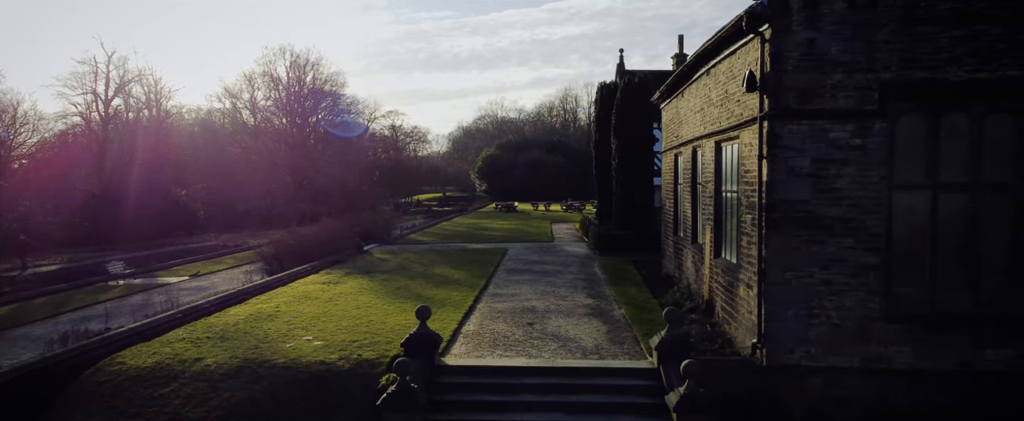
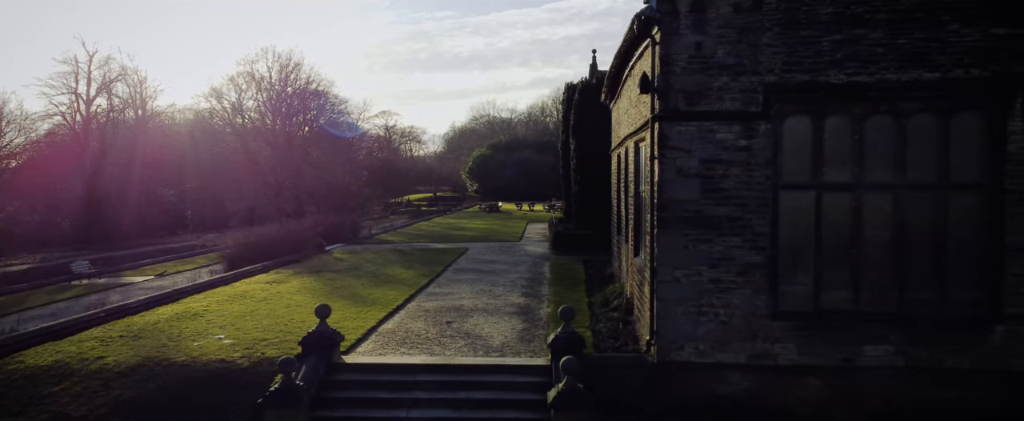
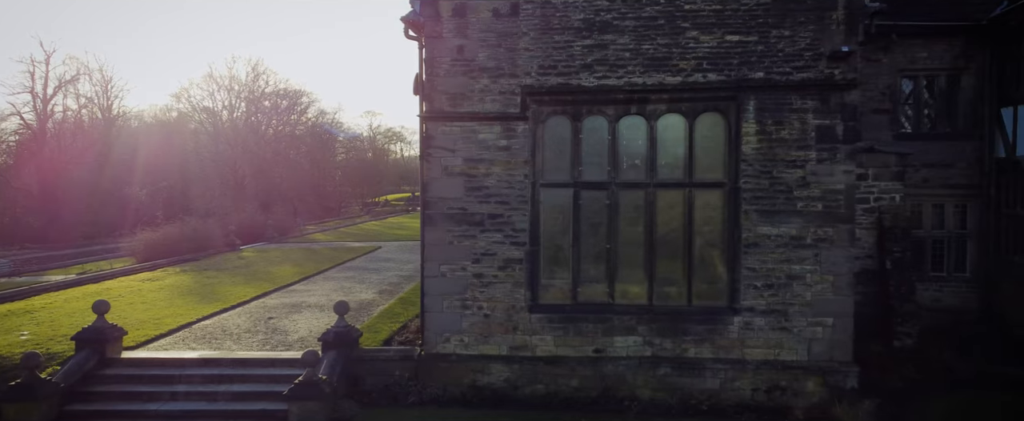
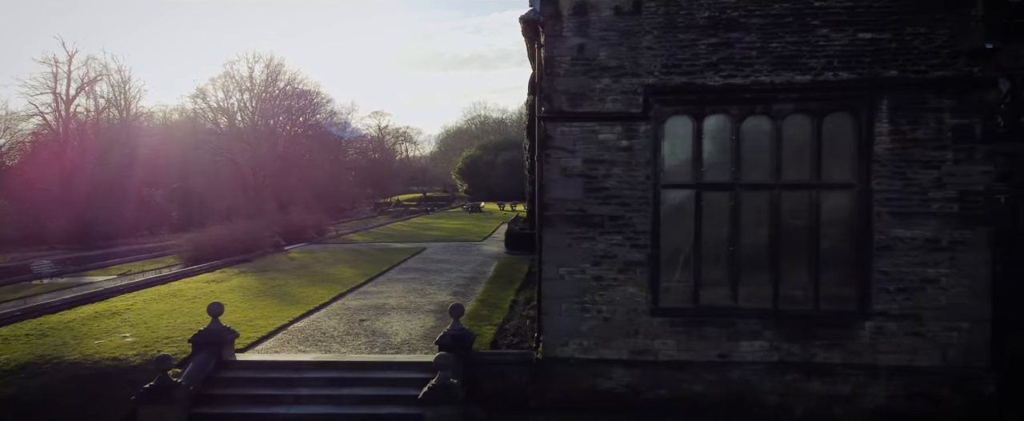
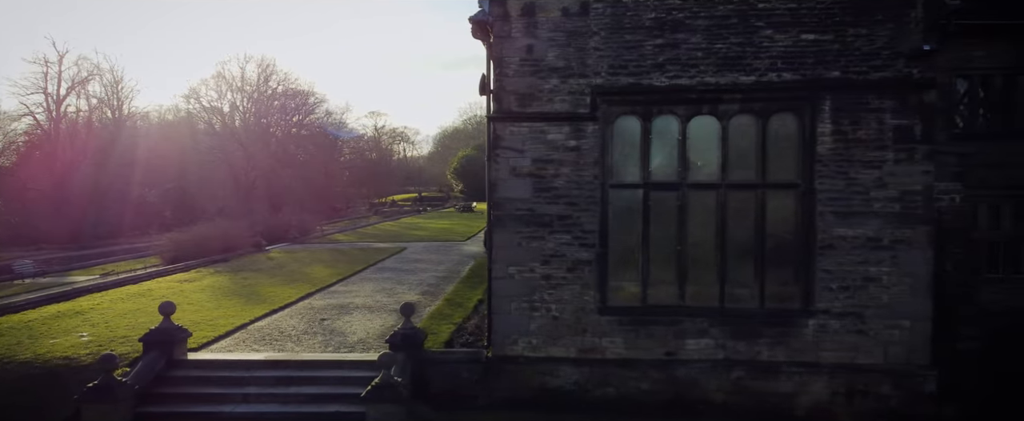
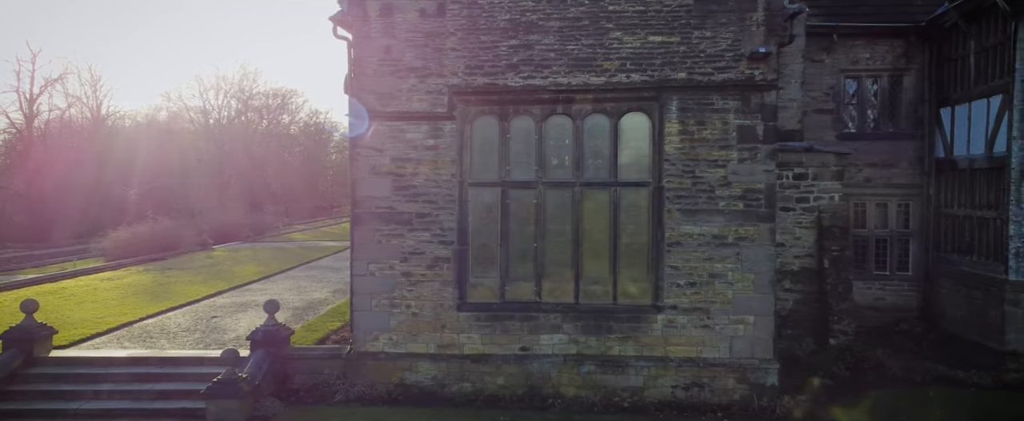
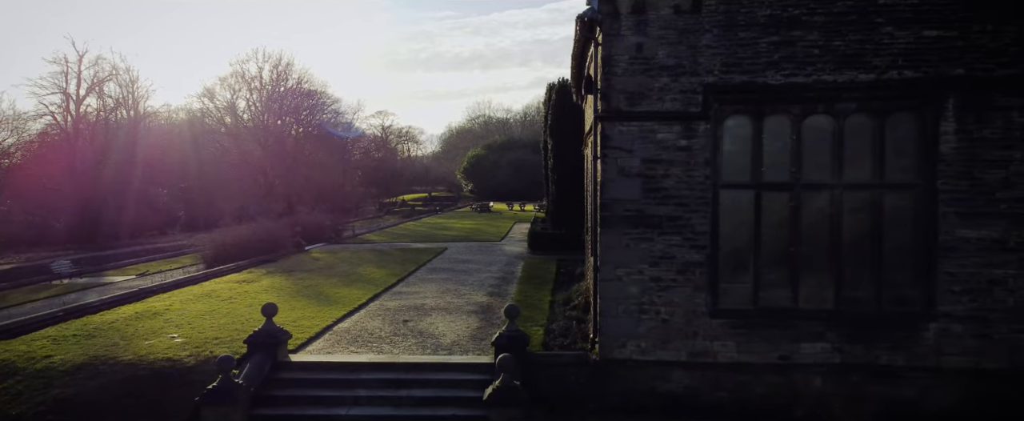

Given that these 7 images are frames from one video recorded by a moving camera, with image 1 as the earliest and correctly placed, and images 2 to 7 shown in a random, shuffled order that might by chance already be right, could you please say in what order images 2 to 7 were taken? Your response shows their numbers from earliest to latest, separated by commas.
2, 7, 4, 5, 3, 6
